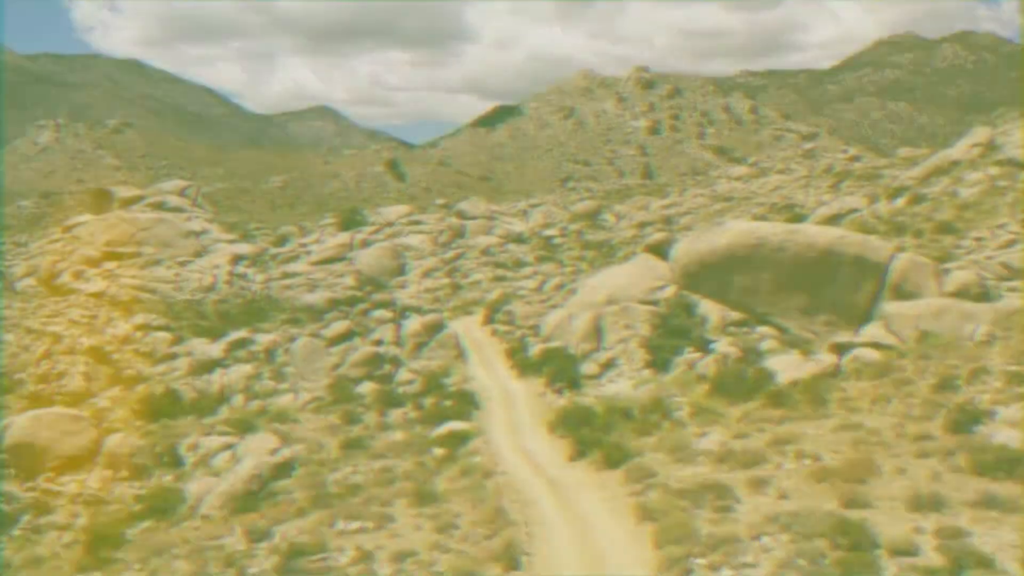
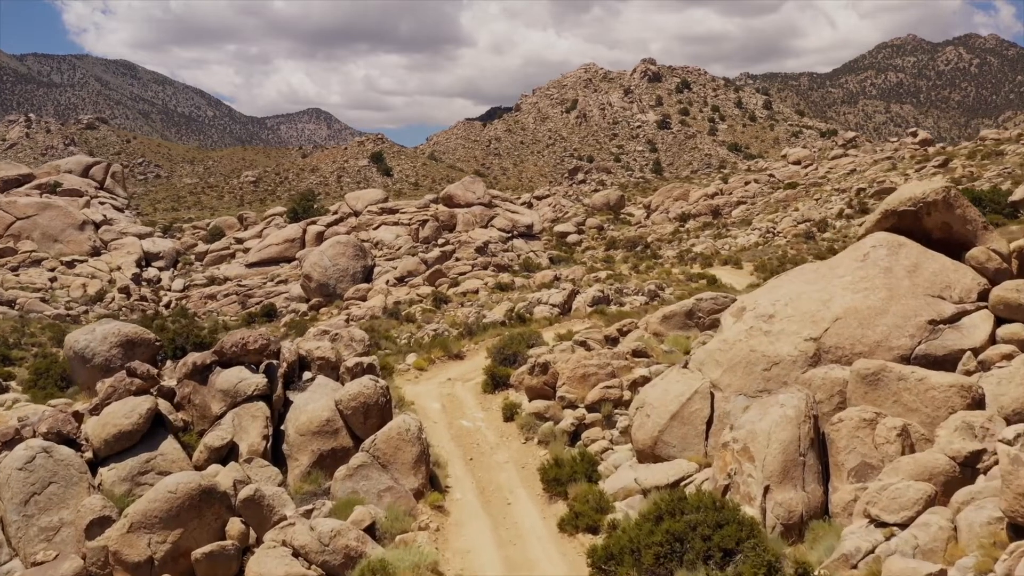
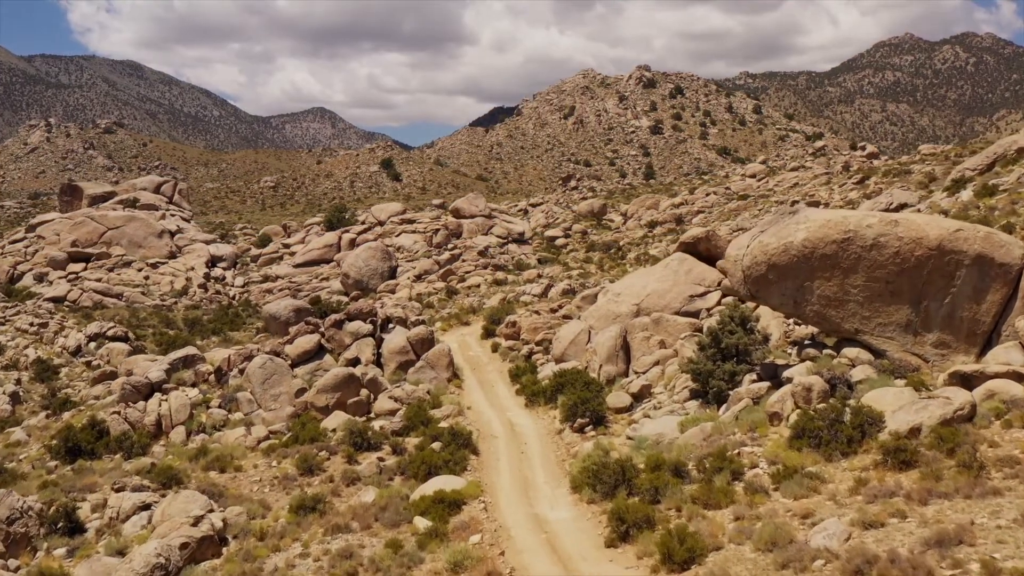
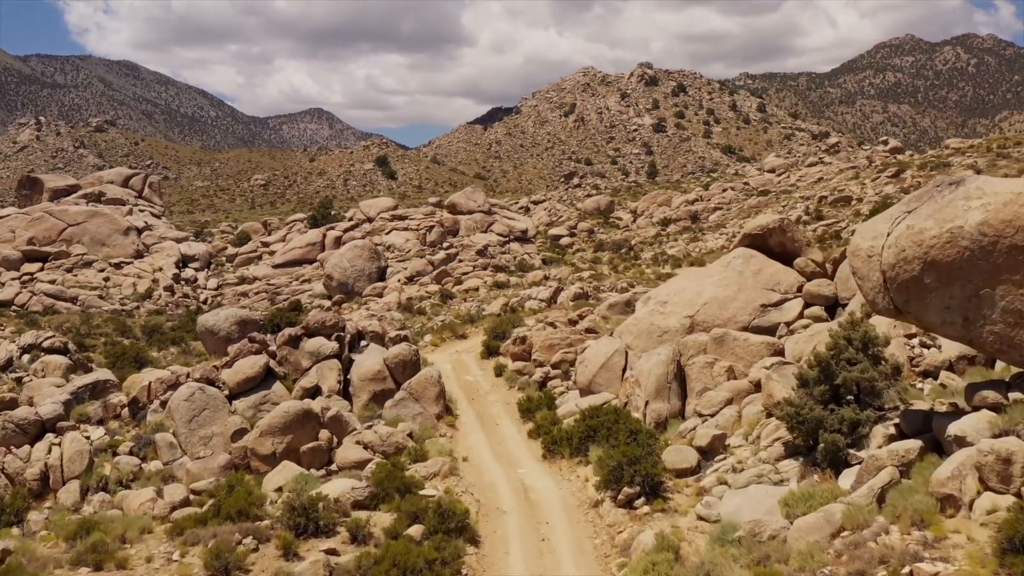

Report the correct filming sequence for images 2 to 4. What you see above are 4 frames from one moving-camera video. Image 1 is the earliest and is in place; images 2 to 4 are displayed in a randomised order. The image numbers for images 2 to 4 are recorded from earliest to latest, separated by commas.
3, 4, 2
